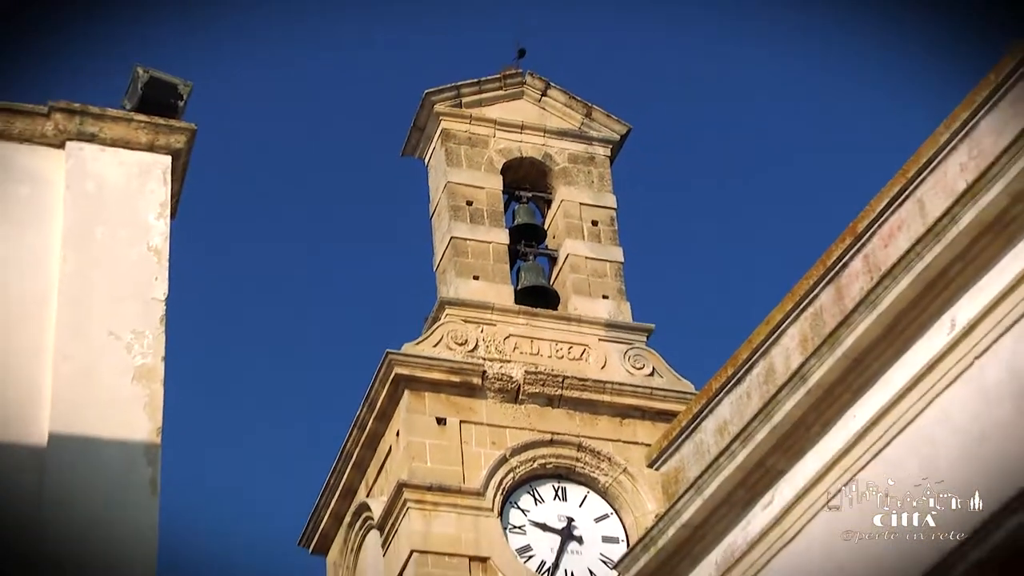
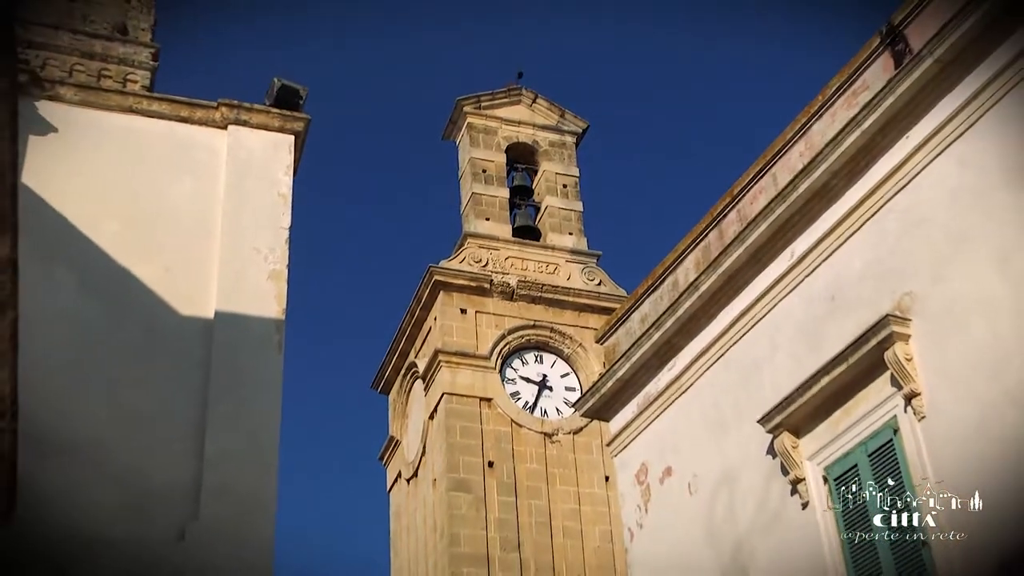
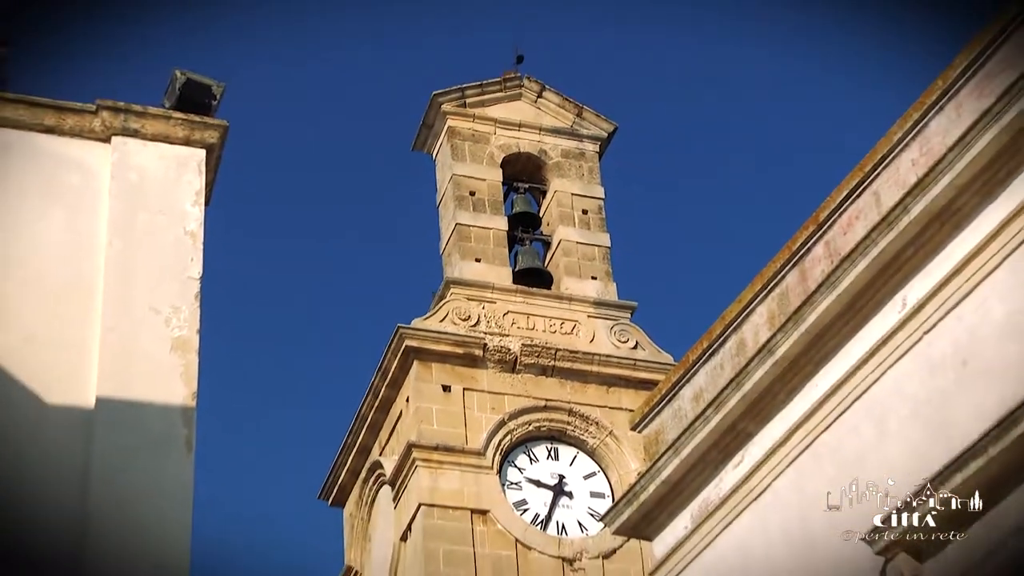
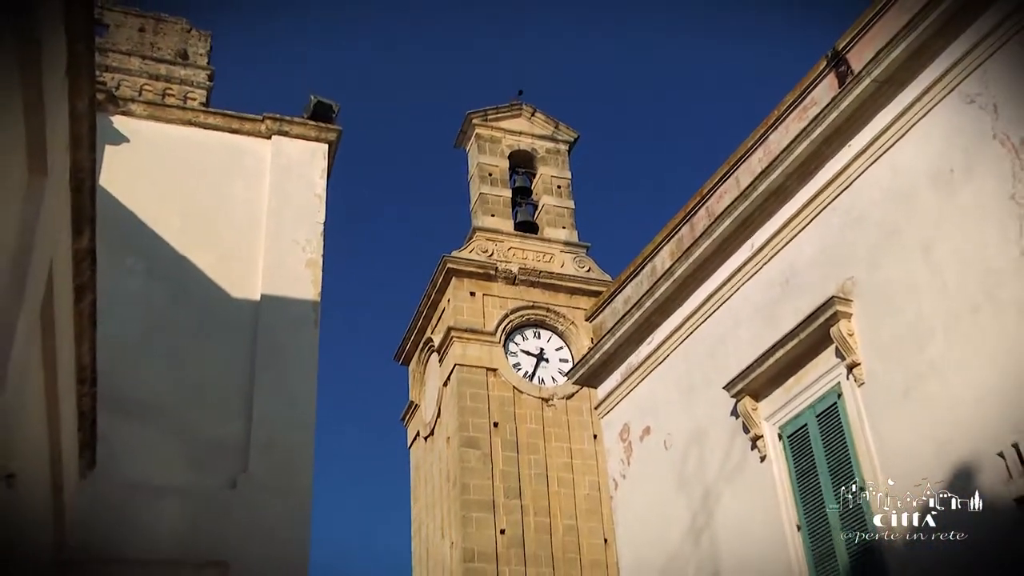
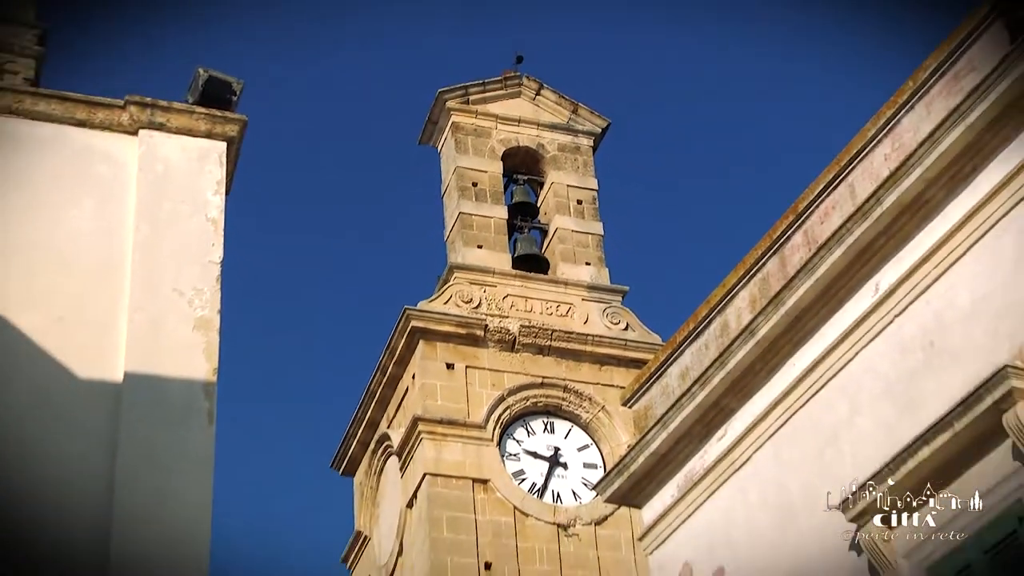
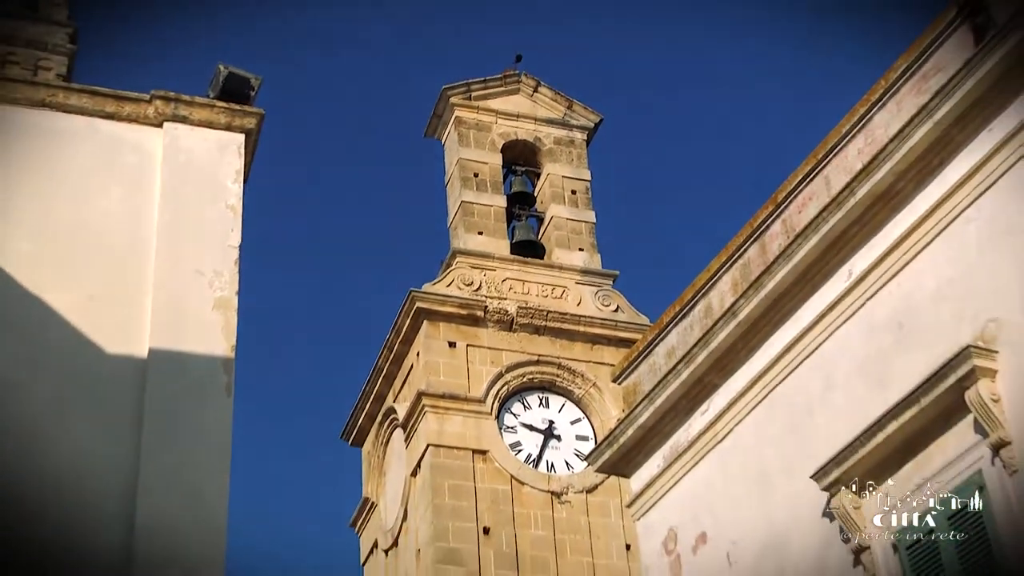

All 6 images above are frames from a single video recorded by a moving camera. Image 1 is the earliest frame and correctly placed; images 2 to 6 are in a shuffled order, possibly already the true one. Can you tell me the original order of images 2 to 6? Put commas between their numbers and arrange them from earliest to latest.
3, 5, 6, 2, 4
